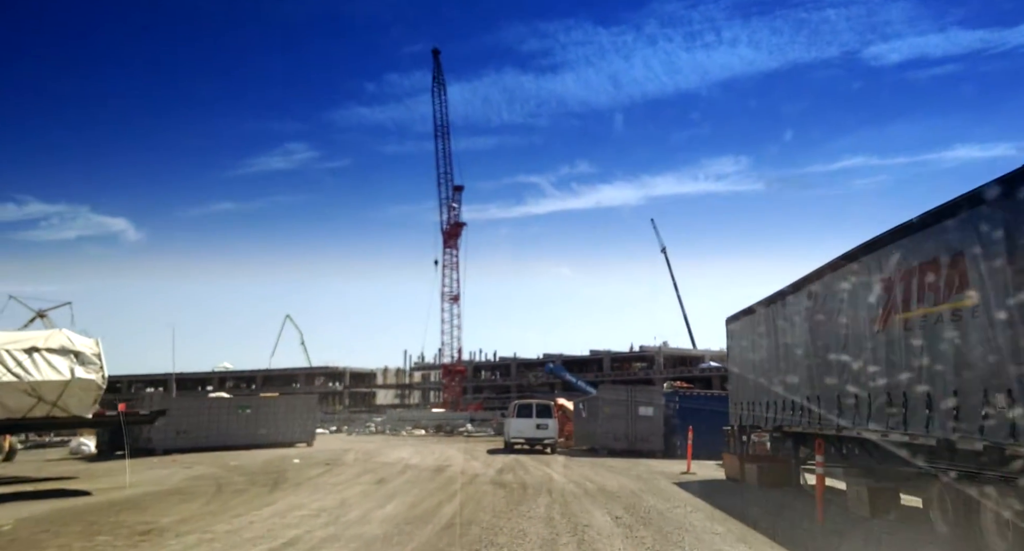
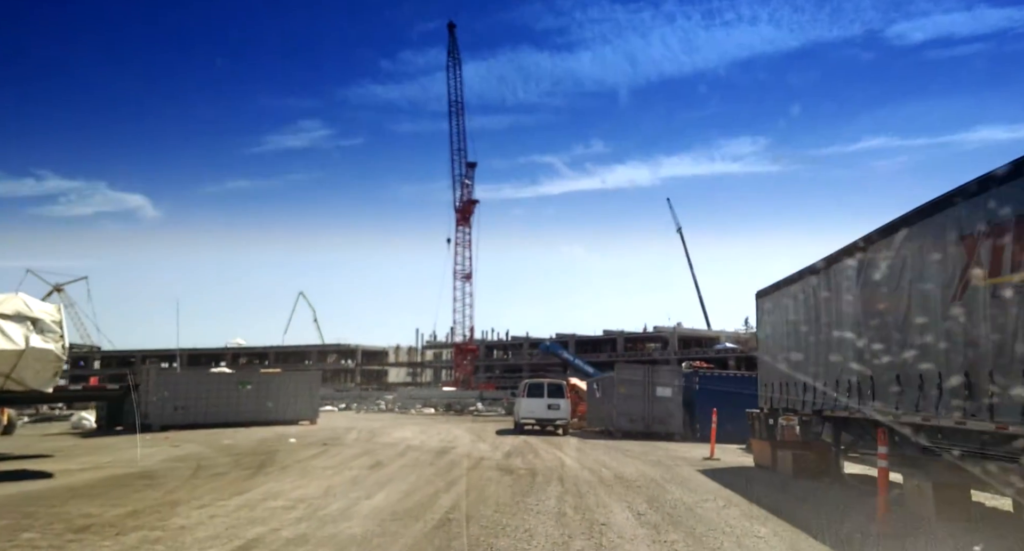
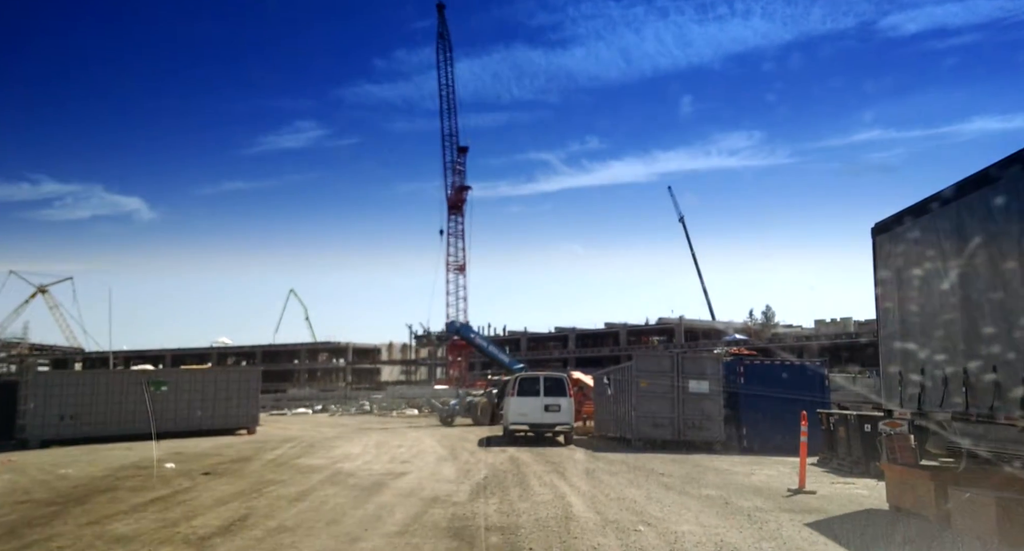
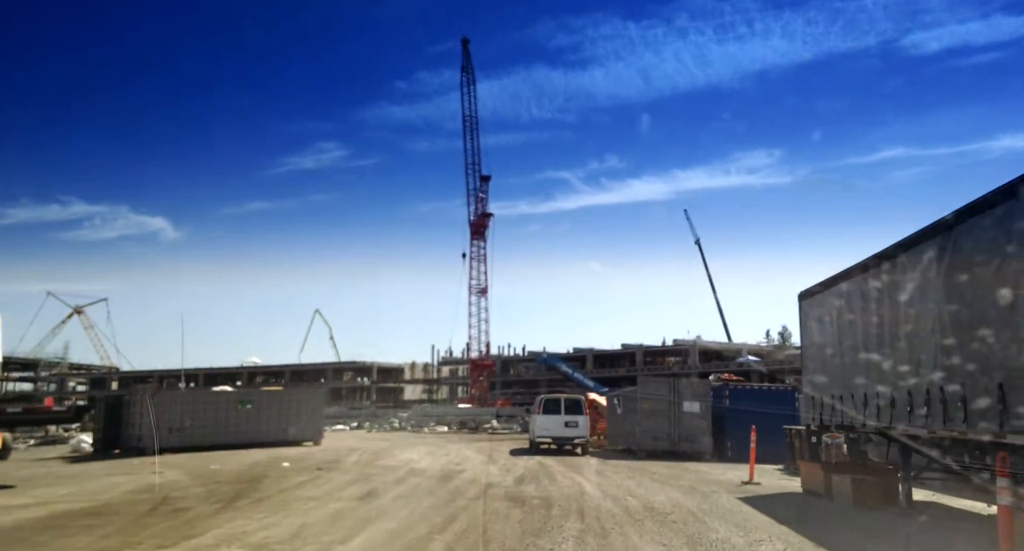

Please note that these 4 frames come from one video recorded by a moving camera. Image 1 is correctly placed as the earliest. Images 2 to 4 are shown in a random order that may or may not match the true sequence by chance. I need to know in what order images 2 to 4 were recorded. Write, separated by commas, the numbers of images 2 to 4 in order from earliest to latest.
2, 4, 3
